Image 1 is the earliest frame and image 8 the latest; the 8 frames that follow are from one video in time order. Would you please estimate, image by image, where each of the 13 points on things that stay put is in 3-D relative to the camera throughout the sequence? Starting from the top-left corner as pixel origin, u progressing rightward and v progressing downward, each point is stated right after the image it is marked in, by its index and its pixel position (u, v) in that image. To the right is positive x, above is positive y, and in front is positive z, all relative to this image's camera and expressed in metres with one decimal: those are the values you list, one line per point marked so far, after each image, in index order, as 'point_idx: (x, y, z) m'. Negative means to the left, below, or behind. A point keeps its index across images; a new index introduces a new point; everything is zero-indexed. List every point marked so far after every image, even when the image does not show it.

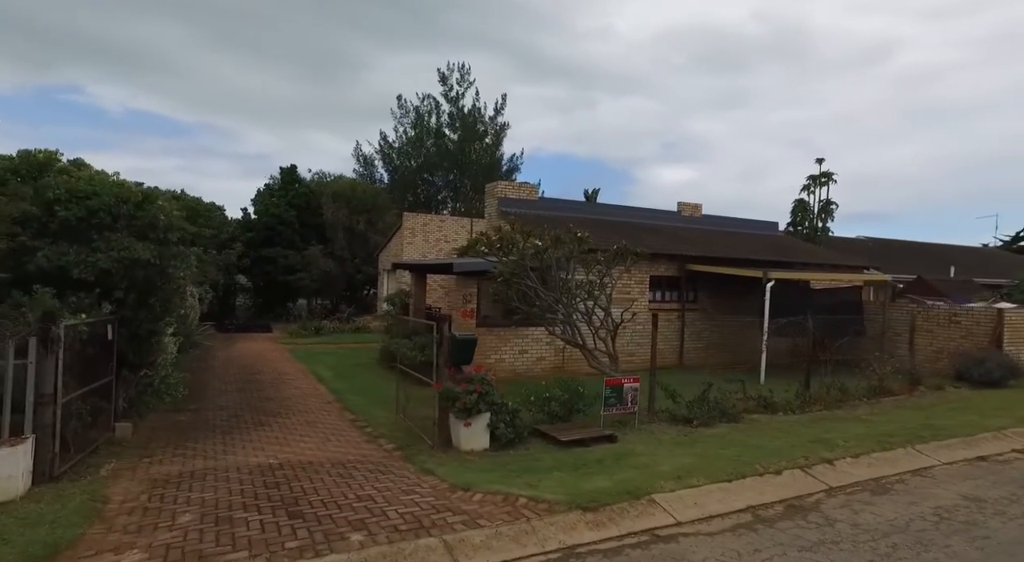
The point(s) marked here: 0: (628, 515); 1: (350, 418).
0: (+0.9, -1.8, +4.7) m
1: (-2.2, -1.9, +8.4) m
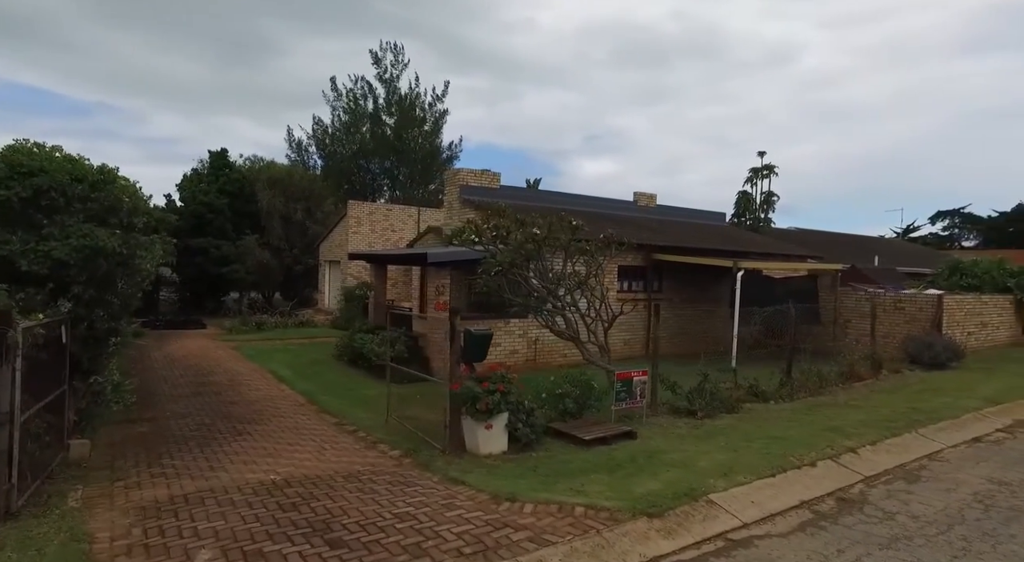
0: (+1.3, -1.7, +4.4) m
1: (-2.2, -1.8, +7.7) m
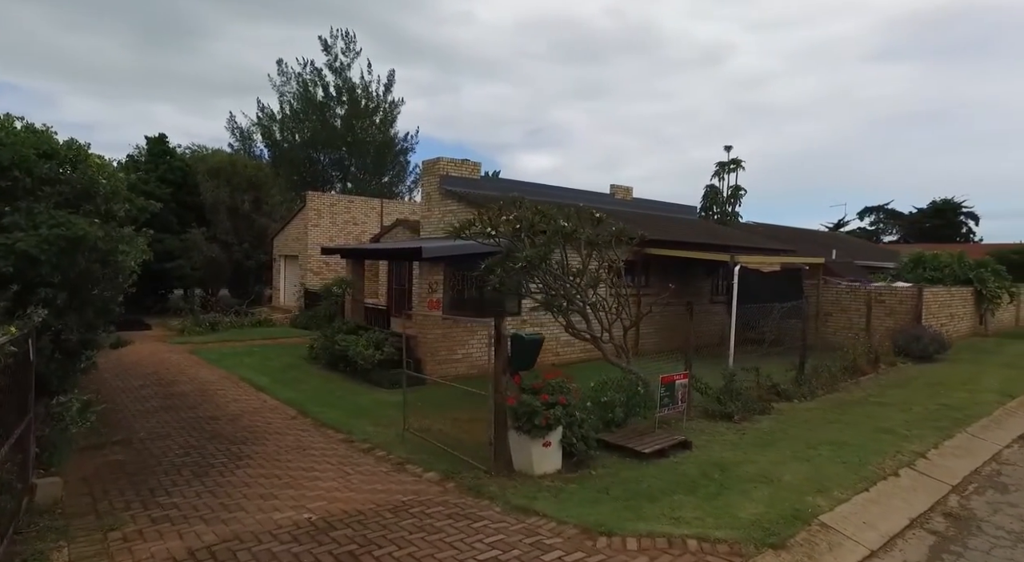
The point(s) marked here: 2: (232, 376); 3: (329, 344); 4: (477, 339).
0: (+2.0, -1.7, +3.9) m
1: (-1.9, -1.8, +6.8) m
2: (-5.2, -1.8, +11.8) m
3: (-3.5, -1.3, +12.1) m
4: (-0.6, -1.0, +11.2) m
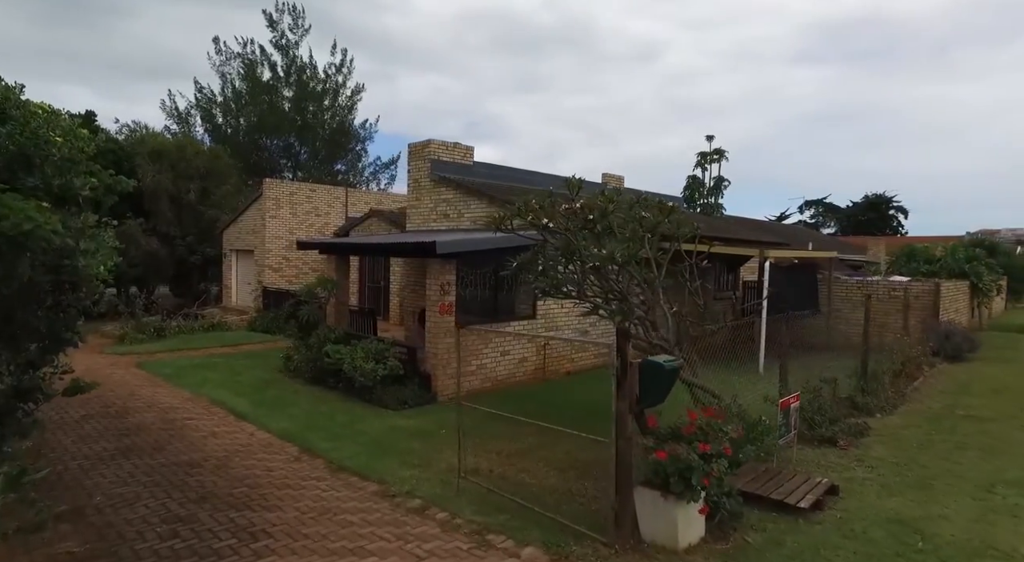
0: (+2.9, -1.7, +2.7) m
1: (-1.2, -1.8, +5.2) m
2: (-4.9, -1.8, +9.9) m
3: (-3.3, -1.3, +10.3) m
4: (-0.3, -1.0, +9.7) m
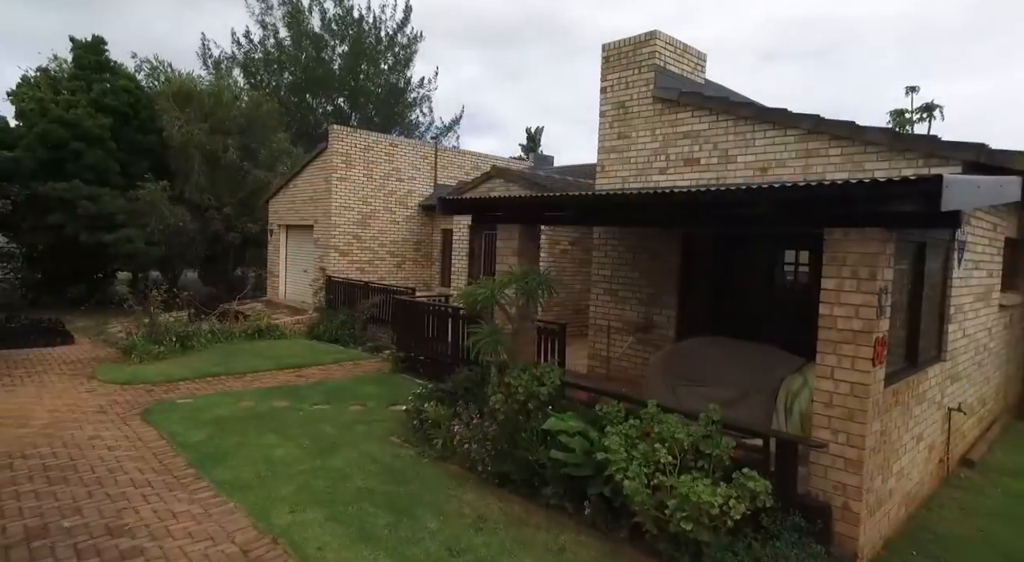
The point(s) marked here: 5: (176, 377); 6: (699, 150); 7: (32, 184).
0: (+5.8, -1.9, -2.8) m
1: (+1.8, -1.9, -0.1) m
2: (-1.8, -1.7, +4.7) m
3: (-0.1, -1.2, +5.1) m
4: (+2.8, -1.0, +4.3) m
5: (-4.7, -1.3, +8.5) m
6: (+2.2, +1.5, +7.1) m
7: (-12.0, +2.4, +15.3) m
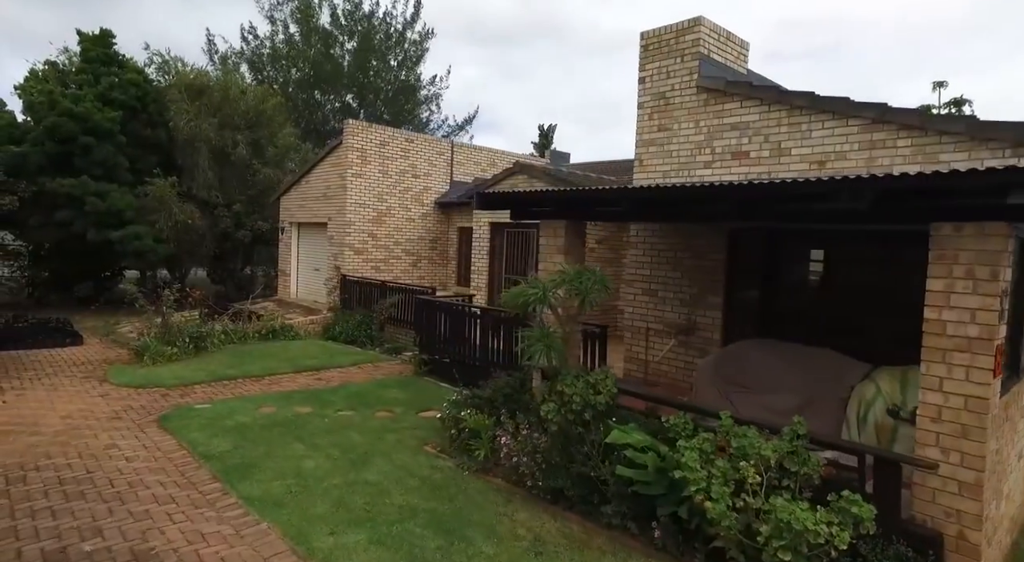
0: (+6.2, -2.0, -3.2) m
1: (+2.2, -1.9, -0.5) m
2: (-1.4, -1.7, +4.3) m
3: (+0.3, -1.2, +4.7) m
4: (+3.2, -1.0, +3.9) m
5: (-4.3, -1.3, +8.2) m
6: (+2.6, +1.5, +6.7) m
7: (-11.6, +2.5, +15.0) m
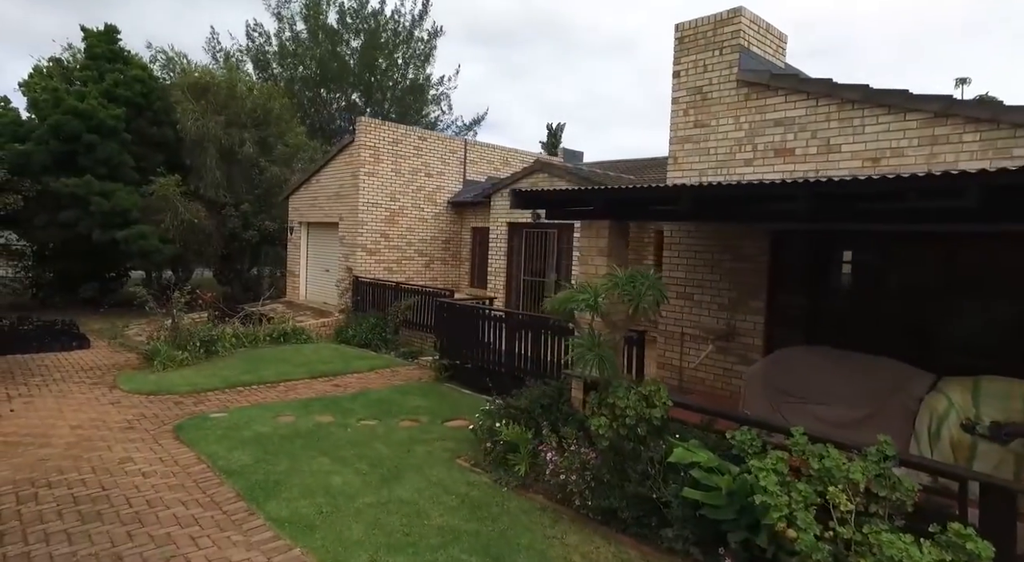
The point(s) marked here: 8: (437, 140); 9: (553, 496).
0: (+6.6, -2.0, -3.6) m
1: (+2.6, -1.9, -0.8) m
2: (-1.0, -1.7, +3.9) m
3: (+0.6, -1.2, +4.3) m
4: (+3.6, -1.1, +3.6) m
5: (-3.9, -1.3, +7.8) m
6: (+3.0, +1.5, +6.4) m
7: (-11.2, +2.4, +14.6) m
8: (-1.8, +3.4, +14.5) m
9: (+0.3, -1.7, +4.7) m
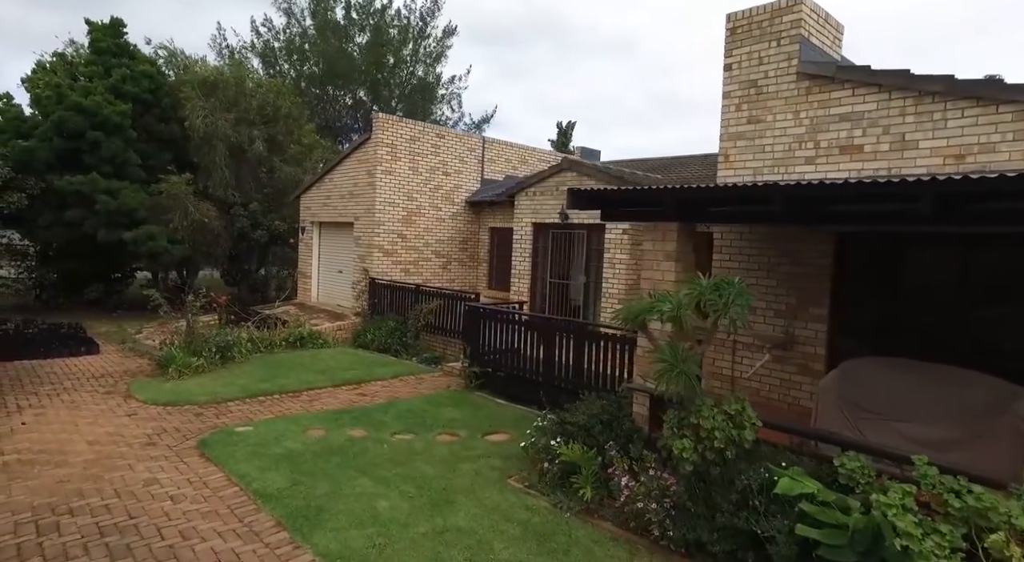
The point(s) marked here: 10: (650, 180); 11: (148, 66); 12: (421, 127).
0: (+7.1, -2.1, -4.0) m
1: (+3.1, -2.0, -1.2) m
2: (-0.5, -1.8, +3.5) m
3: (+1.1, -1.3, +3.9) m
4: (+4.1, -1.1, +3.2) m
5: (-3.4, -1.4, +7.4) m
6: (+3.4, +1.4, +6.0) m
7: (-10.7, +2.4, +14.2) m
8: (-1.3, +3.3, +14.1) m
9: (+0.8, -1.7, +4.3) m
10: (+2.2, +1.6, +9.6) m
11: (-8.9, +5.3, +15.0) m
12: (-1.9, +3.3, +13.2) m
